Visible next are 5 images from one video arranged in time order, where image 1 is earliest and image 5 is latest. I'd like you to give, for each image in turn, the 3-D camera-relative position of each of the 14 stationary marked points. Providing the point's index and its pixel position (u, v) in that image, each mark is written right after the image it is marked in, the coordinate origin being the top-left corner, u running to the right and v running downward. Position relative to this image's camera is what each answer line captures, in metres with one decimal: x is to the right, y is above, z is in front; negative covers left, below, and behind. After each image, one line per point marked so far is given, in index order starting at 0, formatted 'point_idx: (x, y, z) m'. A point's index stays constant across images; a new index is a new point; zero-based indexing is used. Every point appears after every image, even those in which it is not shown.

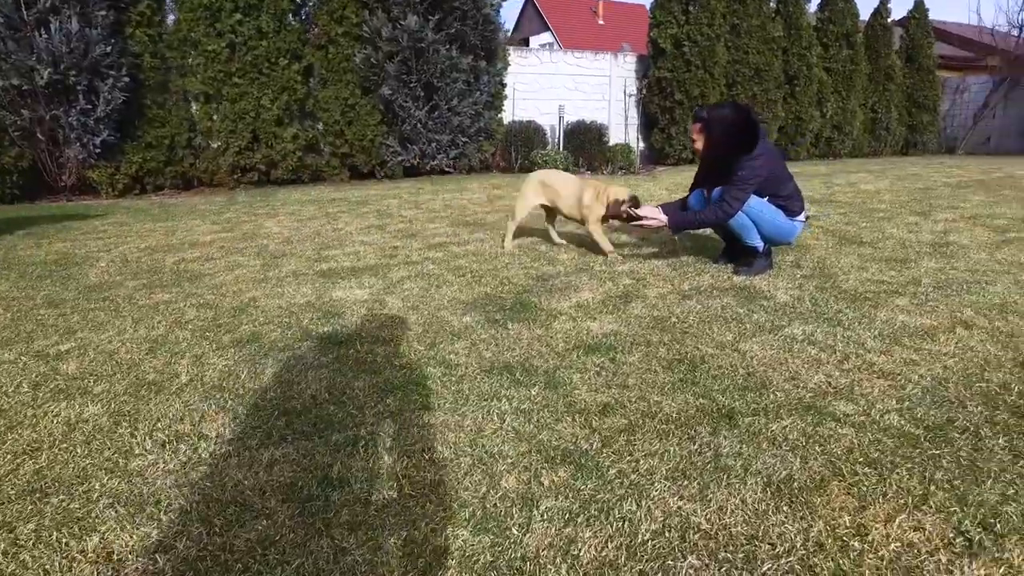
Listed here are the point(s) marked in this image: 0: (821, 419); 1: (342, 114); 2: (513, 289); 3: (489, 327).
0: (+1.0, -0.4, +2.0) m
1: (-2.3, +2.4, +8.7) m
2: (0.0, 0.0, +3.4) m
3: (-0.1, -0.2, +2.8) m
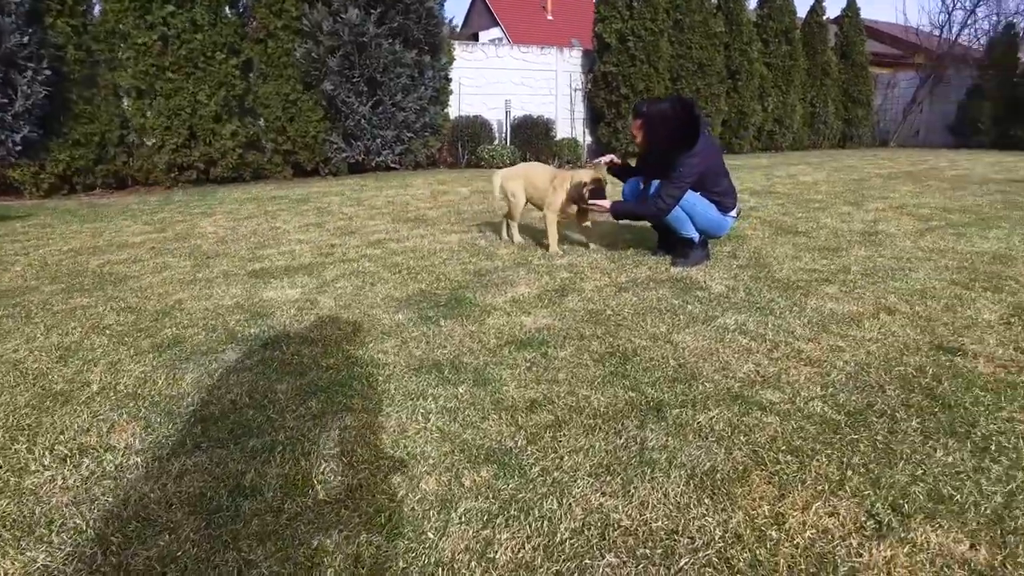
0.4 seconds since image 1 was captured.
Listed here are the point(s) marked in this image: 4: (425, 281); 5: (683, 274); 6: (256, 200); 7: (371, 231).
0: (+0.7, -0.4, +2.0) m
1: (-3.0, +2.4, +8.4) m
2: (-0.3, 0.0, +3.3) m
3: (-0.4, -0.2, +2.7) m
4: (-0.5, 0.0, +3.4) m
5: (+0.9, +0.1, +3.5) m
6: (-2.8, +1.0, +6.9) m
7: (-1.0, +0.4, +4.7) m
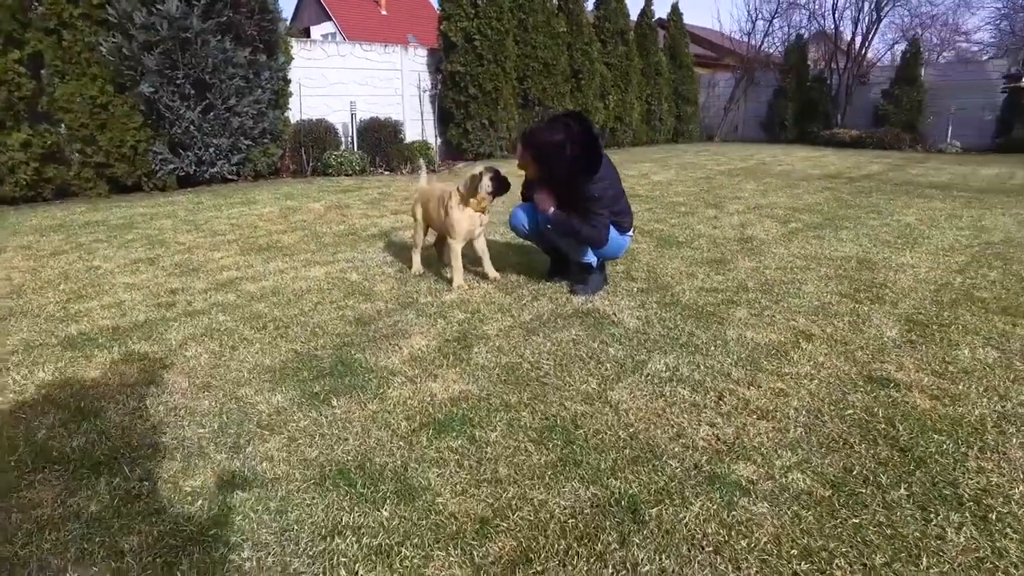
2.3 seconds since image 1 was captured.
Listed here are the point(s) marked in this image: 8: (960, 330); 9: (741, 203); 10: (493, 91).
0: (+0.6, -0.5, +1.7) m
1: (-4.8, +1.9, +7.1) m
2: (-0.8, -0.2, +2.8) m
3: (-0.7, -0.4, +2.2) m
4: (-0.9, -0.2, +2.8) m
5: (+0.4, -0.1, +3.2) m
6: (-4.1, +0.5, +5.7) m
7: (-1.8, +0.1, +4.0) m
8: (+2.1, -0.2, +2.9) m
9: (+2.3, +0.8, +6.4) m
10: (-0.3, +3.3, +10.7) m
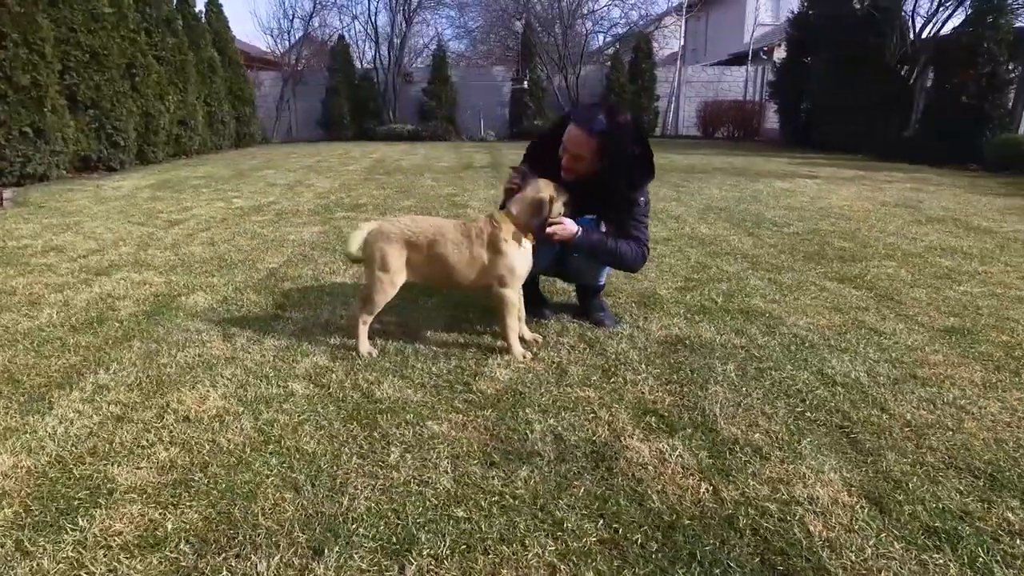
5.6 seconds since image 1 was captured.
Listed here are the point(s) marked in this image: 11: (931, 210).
0: (+1.9, -0.5, +1.7) m
1: (-6.1, +0.5, +1.8) m
2: (+0.1, -0.5, +1.5) m
3: (+0.6, -0.6, +1.2) m
4: (0.0, -0.5, +1.4) m
5: (+0.6, -0.2, +2.7) m
6: (-4.4, -0.6, +1.4) m
7: (-1.5, -0.5, +1.7) m
8: (+2.0, +0.1, +3.6) m
9: (-0.4, +0.8, +6.2) m
10: (-5.6, +2.4, +7.4) m
11: (+3.9, +0.7, +5.9) m
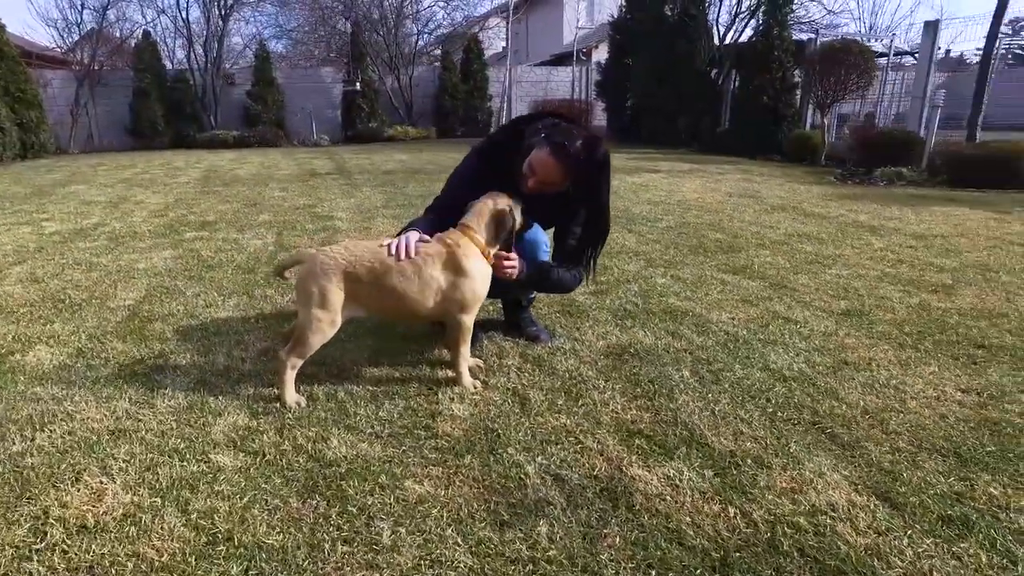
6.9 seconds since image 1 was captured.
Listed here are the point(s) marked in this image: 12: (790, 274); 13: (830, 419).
0: (+1.8, -0.4, +1.9) m
1: (-5.9, -0.1, +0.1) m
2: (+0.2, -0.6, +1.3) m
3: (+0.7, -0.6, +1.1) m
4: (+0.1, -0.6, +1.2) m
5: (+0.3, -0.2, +2.6) m
6: (-4.1, -1.0, +0.1) m
7: (-1.4, -0.7, +1.1) m
8: (+1.5, +0.1, +3.8) m
9: (-1.6, +0.7, +5.7) m
10: (-7.0, +1.8, +5.6) m
11: (+2.6, +0.9, +6.5) m
12: (+1.6, +0.1, +3.7) m
13: (+1.0, -0.4, +2.0) m
